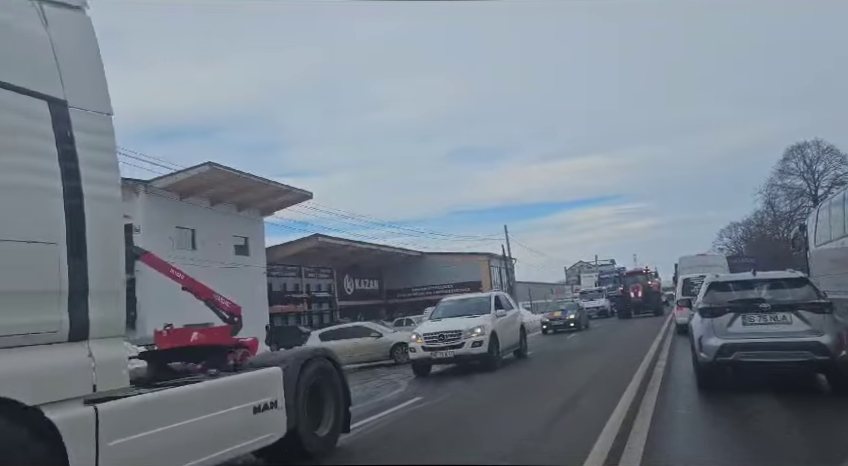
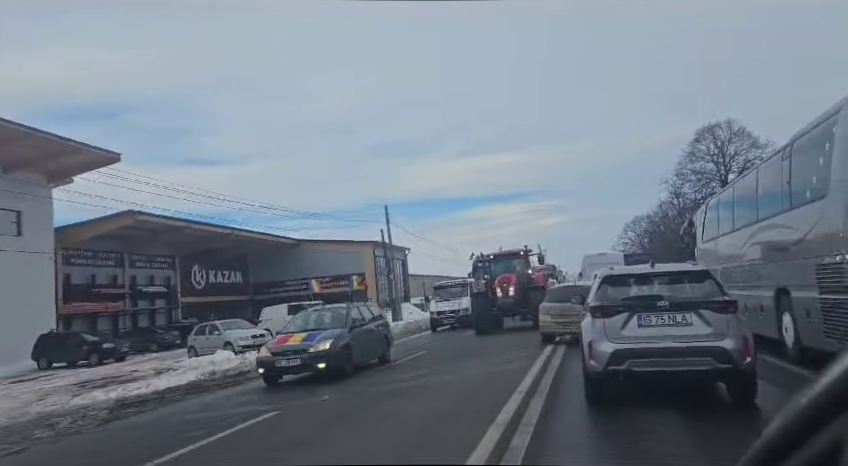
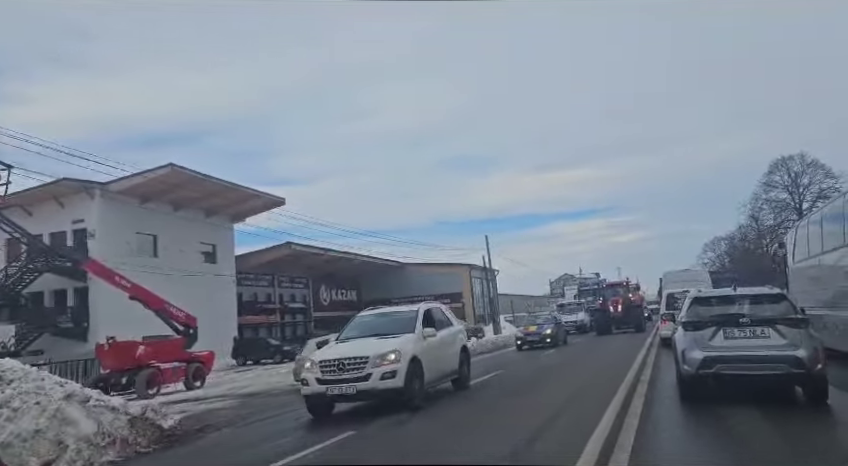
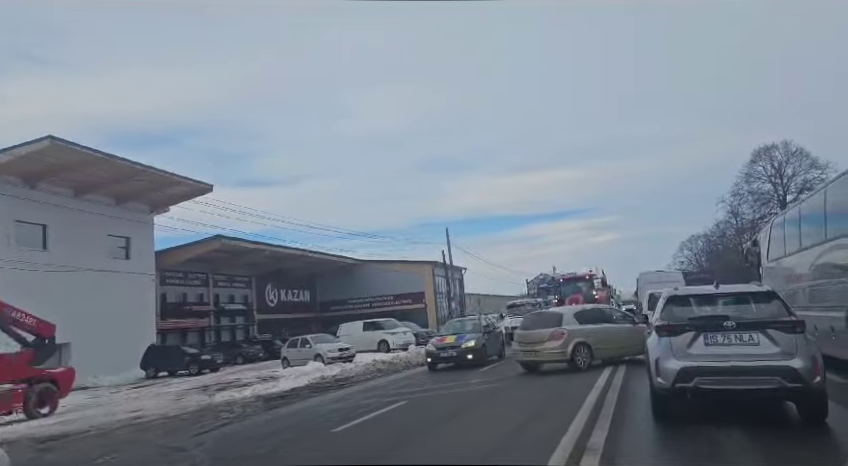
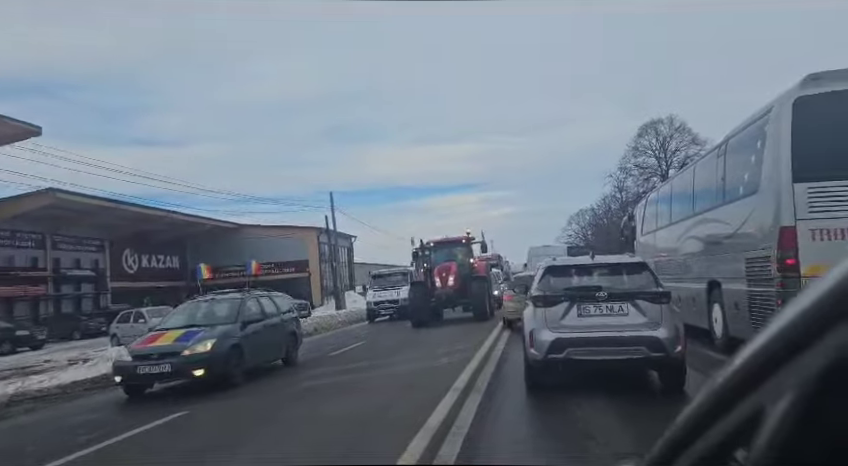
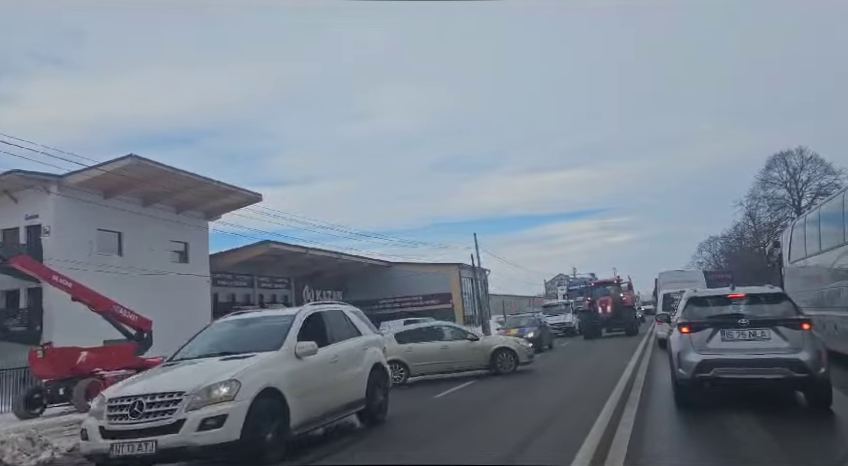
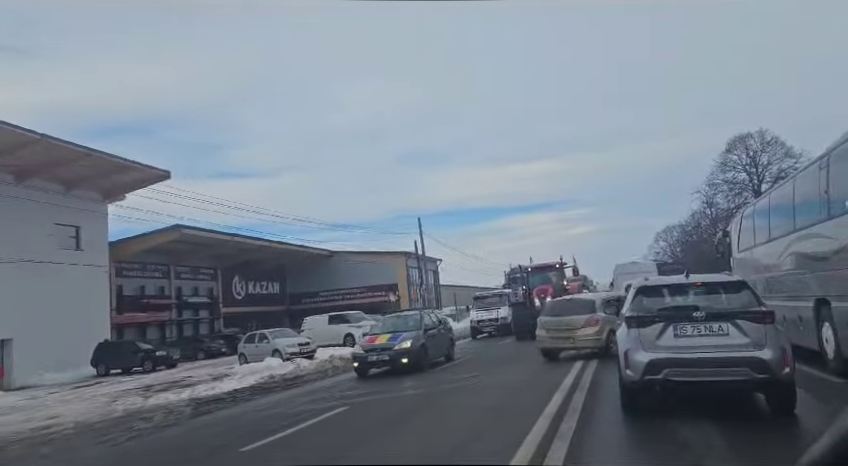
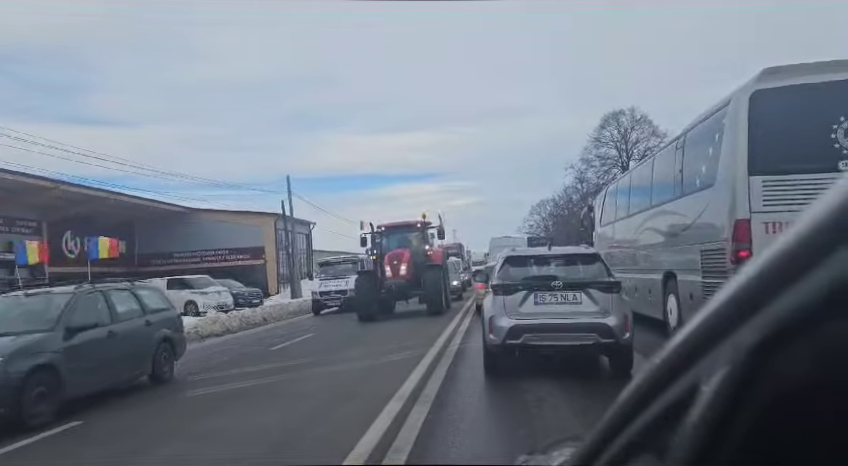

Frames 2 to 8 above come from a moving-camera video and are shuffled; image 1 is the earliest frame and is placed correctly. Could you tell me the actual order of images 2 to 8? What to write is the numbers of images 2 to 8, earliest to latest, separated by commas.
3, 6, 4, 7, 2, 5, 8
